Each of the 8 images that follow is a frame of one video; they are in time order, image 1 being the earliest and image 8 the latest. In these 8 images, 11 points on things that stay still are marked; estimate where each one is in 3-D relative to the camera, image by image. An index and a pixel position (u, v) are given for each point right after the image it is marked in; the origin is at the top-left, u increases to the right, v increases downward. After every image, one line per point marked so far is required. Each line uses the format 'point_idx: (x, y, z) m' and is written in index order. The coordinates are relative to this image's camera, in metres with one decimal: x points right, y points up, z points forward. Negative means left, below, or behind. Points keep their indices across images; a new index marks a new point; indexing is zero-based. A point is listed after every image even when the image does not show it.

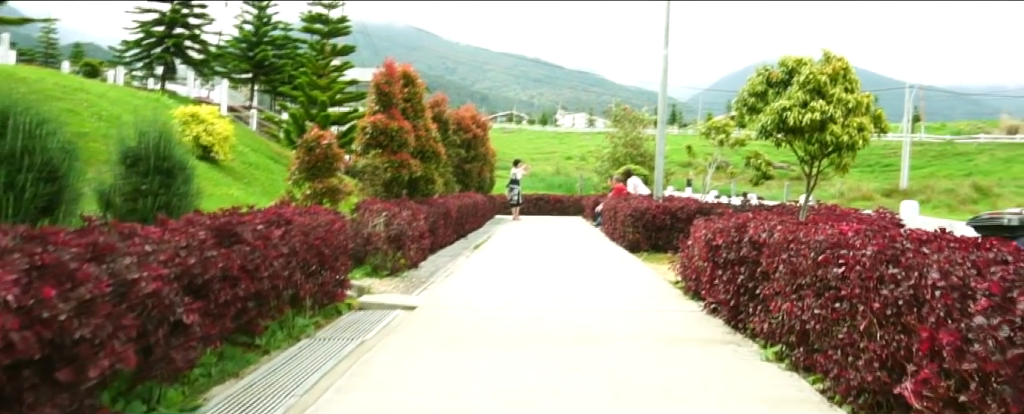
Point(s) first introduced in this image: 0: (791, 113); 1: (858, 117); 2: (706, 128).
0: (+3.6, +1.2, +10.5) m
1: (+4.6, +1.2, +10.6) m
2: (+4.4, +1.8, +18.4) m
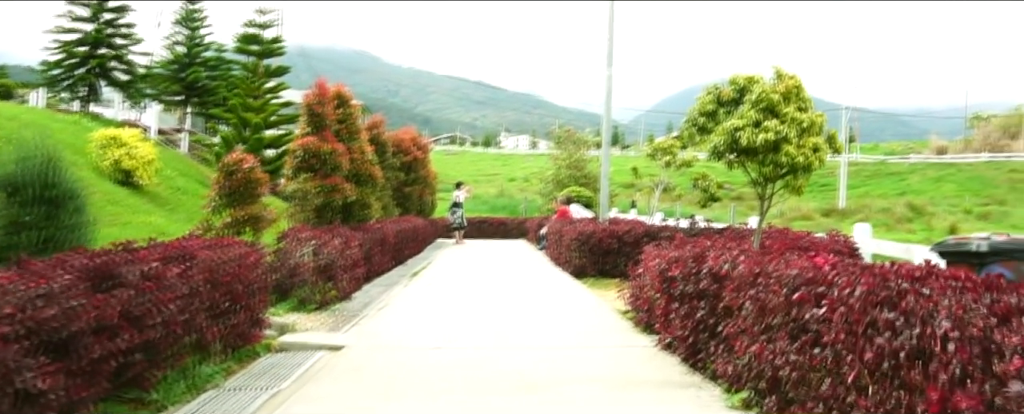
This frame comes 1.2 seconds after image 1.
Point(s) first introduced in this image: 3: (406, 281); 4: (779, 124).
0: (+2.9, +0.9, +10.0) m
1: (+3.8, +0.9, +10.2) m
2: (+3.1, +1.3, +18.0) m
3: (-1.8, -1.3, +13.8) m
4: (+3.3, +1.0, +10.0) m
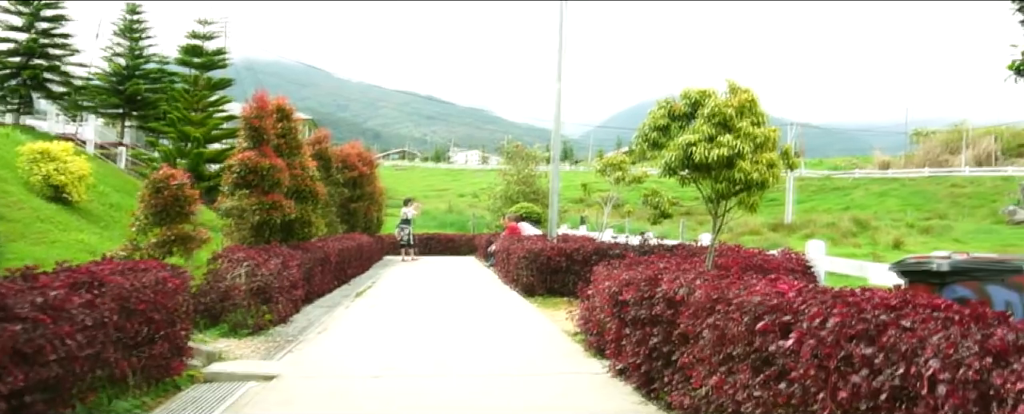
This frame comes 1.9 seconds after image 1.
0: (+2.2, +0.7, +9.8) m
1: (+3.1, +0.7, +10.0) m
2: (+2.0, +0.9, +17.8) m
3: (-2.6, -1.5, +13.2) m
4: (+2.7, +0.8, +9.8) m
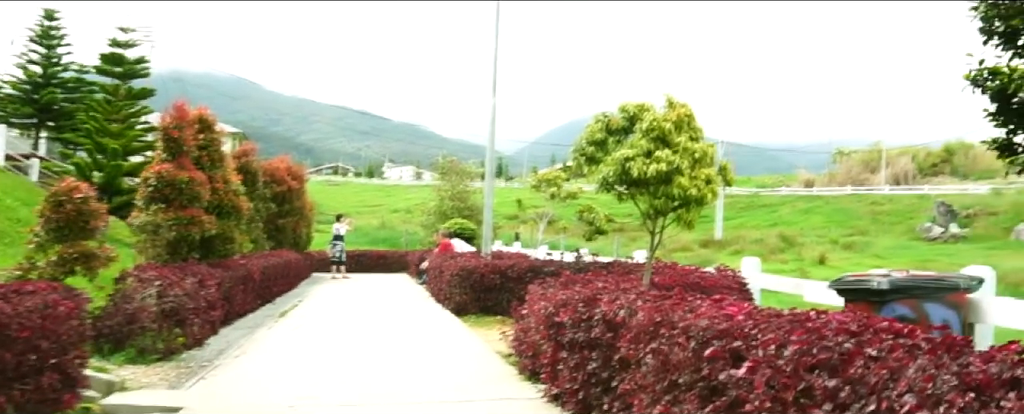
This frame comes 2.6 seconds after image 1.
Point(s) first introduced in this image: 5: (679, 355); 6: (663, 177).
0: (+1.4, +0.5, +9.6) m
1: (+2.3, +0.5, +9.9) m
2: (+0.5, +0.6, +17.6) m
3: (-3.7, -1.8, +12.6) m
4: (+1.9, +0.6, +9.6) m
5: (+0.8, -0.7, +3.8) m
6: (+1.8, +0.4, +9.7) m
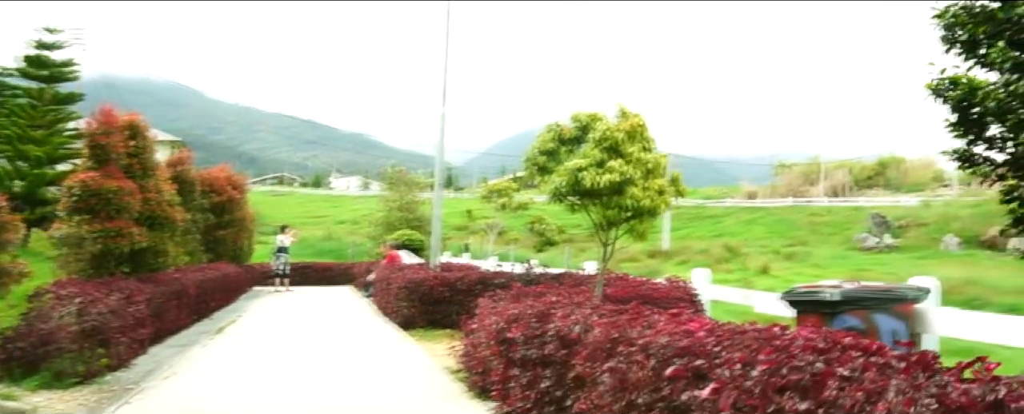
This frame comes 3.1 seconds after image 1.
0: (+0.9, +0.4, +9.5) m
1: (+1.7, +0.3, +9.8) m
2: (-0.6, +0.3, +17.4) m
3: (-4.4, -1.9, +12.1) m
4: (+1.3, +0.5, +9.5) m
5: (+0.6, -0.7, +3.6) m
6: (+1.2, +0.2, +9.6) m
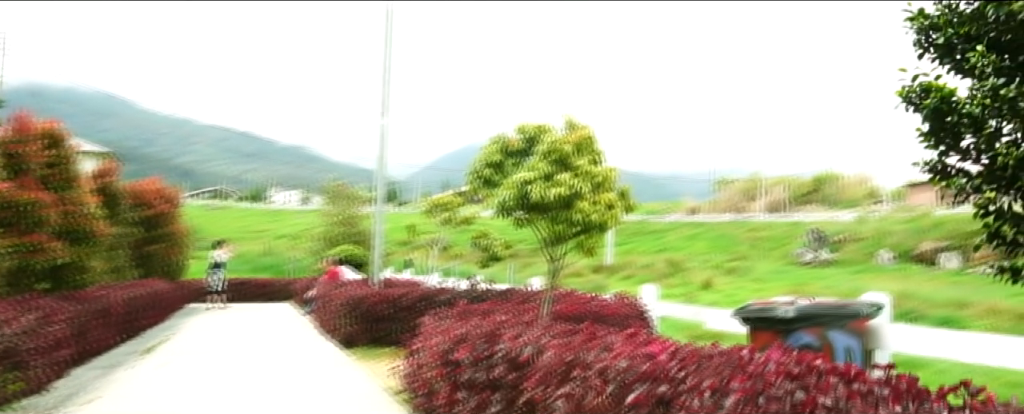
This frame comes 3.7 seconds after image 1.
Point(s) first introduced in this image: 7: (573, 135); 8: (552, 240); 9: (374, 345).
0: (+0.2, +0.2, +9.3) m
1: (+1.1, +0.2, +9.7) m
2: (-1.7, 0.0, +17.0) m
3: (-5.2, -2.1, +11.5) m
4: (+0.7, +0.3, +9.3) m
5: (+0.3, -0.8, +3.4) m
6: (+0.6, +0.1, +9.4) m
7: (+0.7, +0.8, +9.6) m
8: (+0.5, -0.4, +9.9) m
9: (-2.3, -2.3, +13.8) m
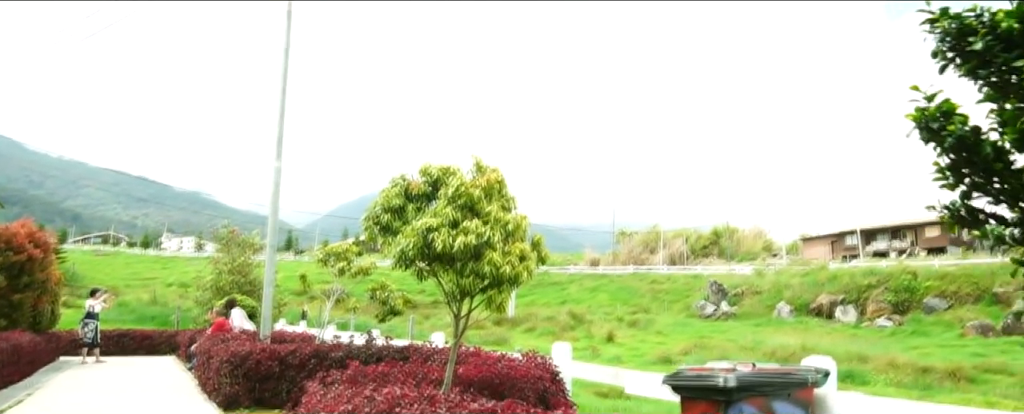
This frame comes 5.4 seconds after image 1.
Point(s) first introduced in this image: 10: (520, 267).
0: (-0.8, -0.3, +8.4) m
1: (0.0, -0.4, +8.9) m
2: (-3.6, -0.9, +15.8) m
3: (-6.5, -2.7, +9.8) m
4: (-0.3, -0.2, +8.5) m
5: (0.0, -0.9, +2.5) m
6: (-0.4, -0.5, +8.5) m
7: (-0.4, +0.3, +8.8) m
8: (-0.6, -0.9, +9.0) m
9: (-3.9, -3.0, +12.4) m
10: (0.0, -0.6, +8.8) m
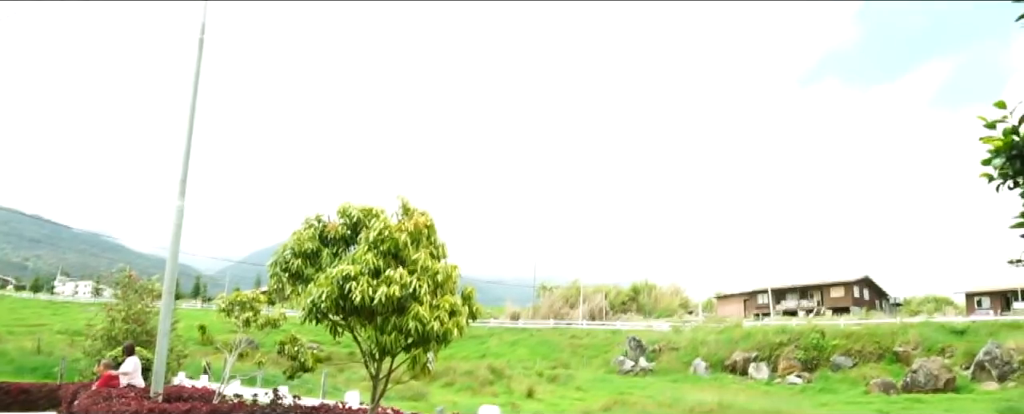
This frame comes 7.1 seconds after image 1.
0: (-1.4, -0.7, +7.6) m
1: (-0.7, -0.9, +8.1) m
2: (-5.0, -1.7, +14.7) m
3: (-7.3, -3.0, +8.3) m
4: (-1.0, -0.6, +7.7) m
5: (-0.1, -1.0, +1.7) m
6: (-1.1, -0.9, +7.7) m
7: (-1.1, -0.2, +8.1) m
8: (-1.4, -1.4, +8.1) m
9: (-5.0, -3.6, +11.1) m
10: (-0.7, -1.1, +8.0) m
